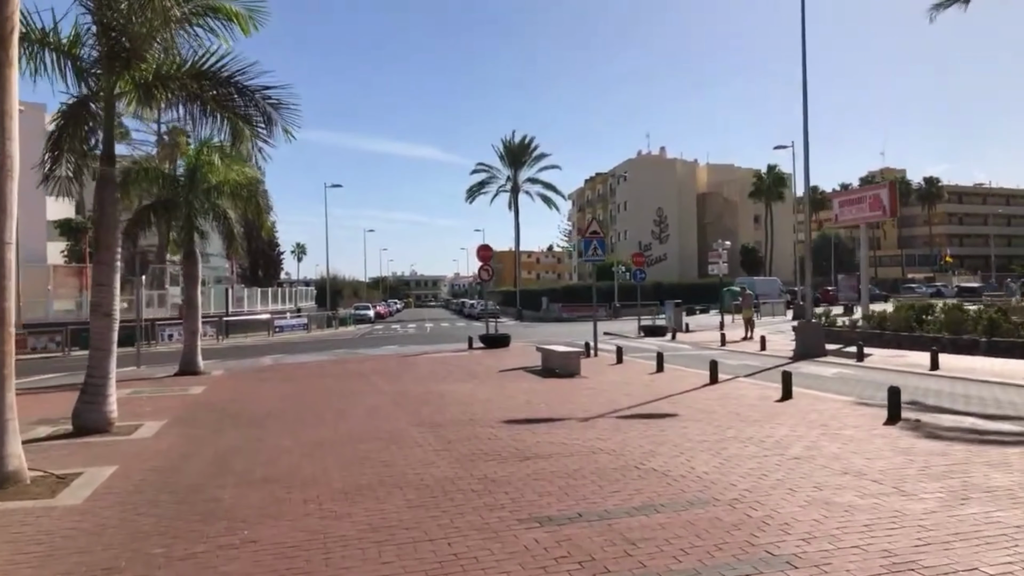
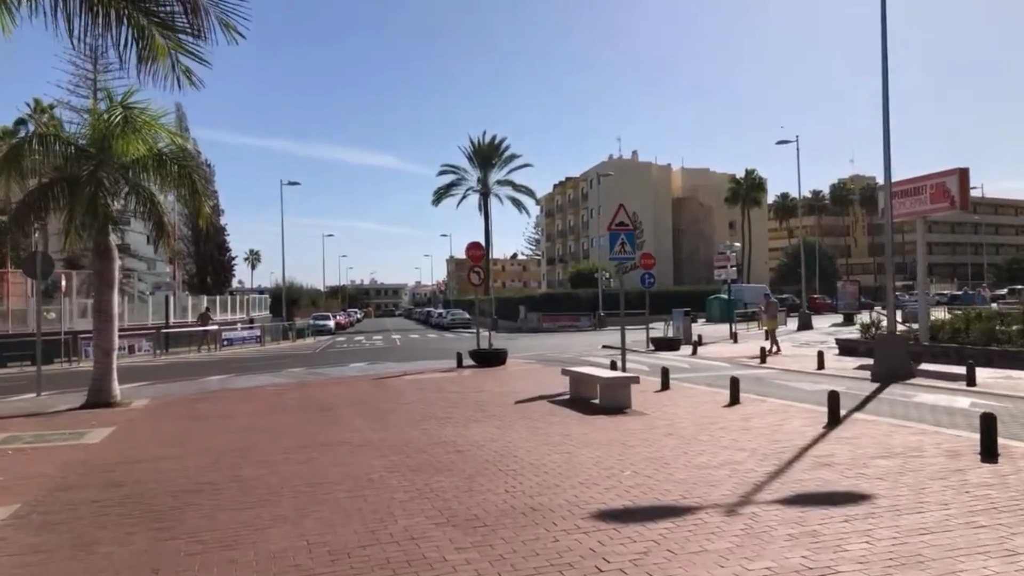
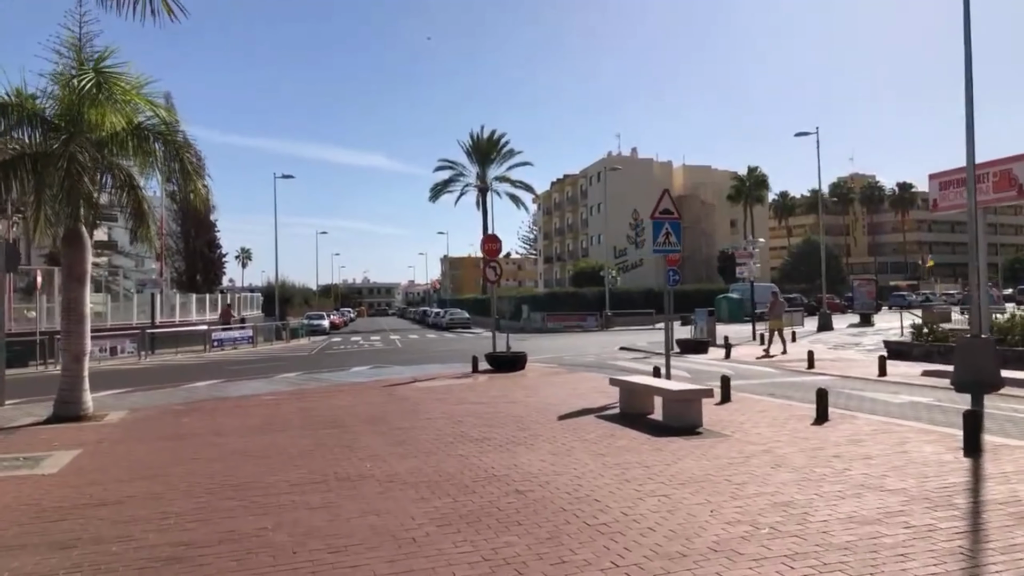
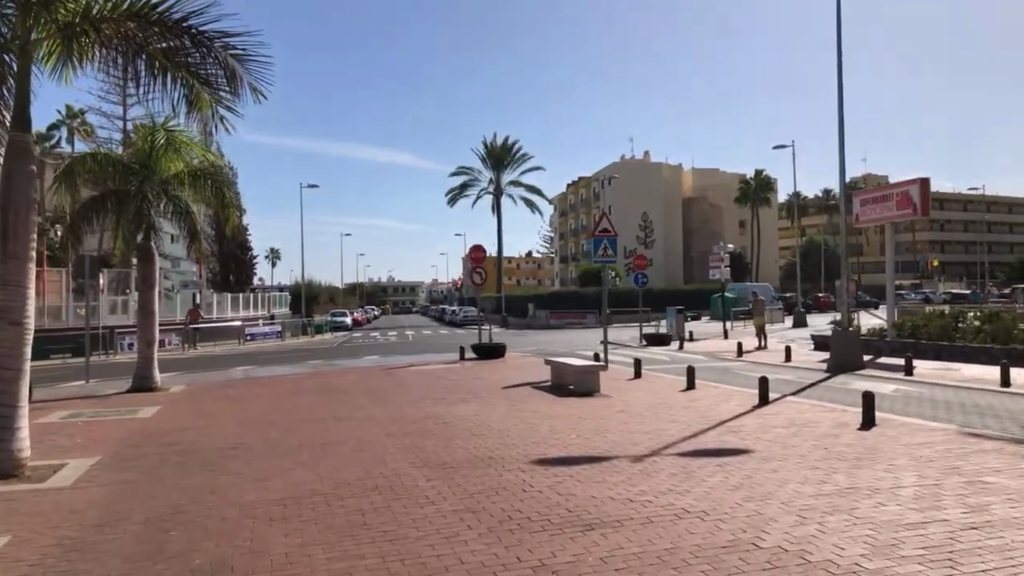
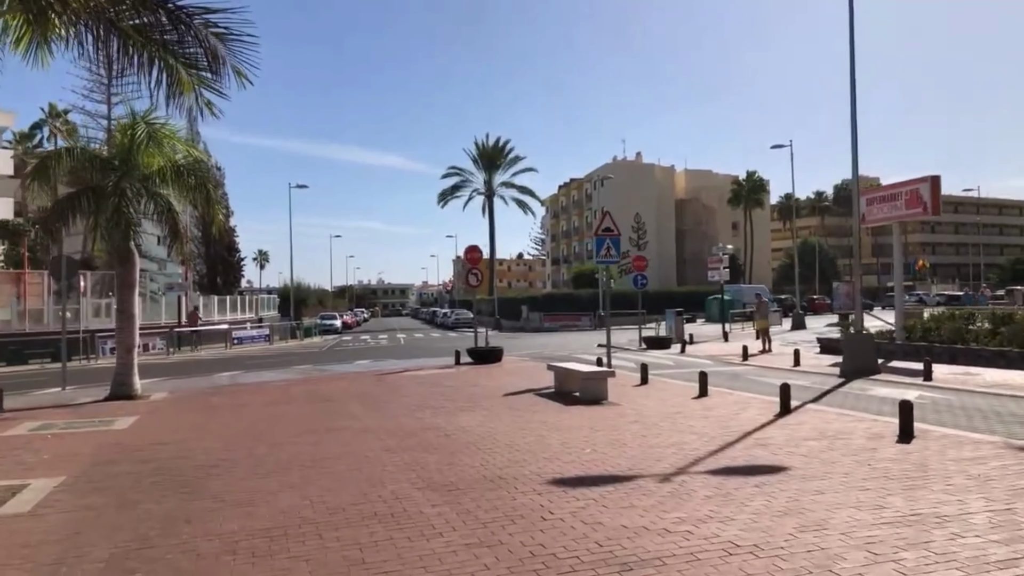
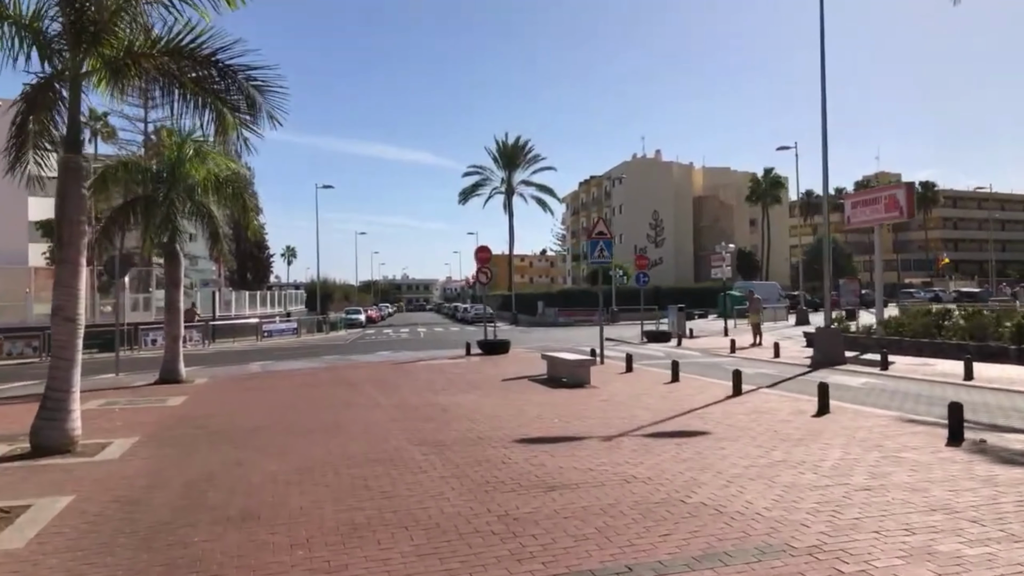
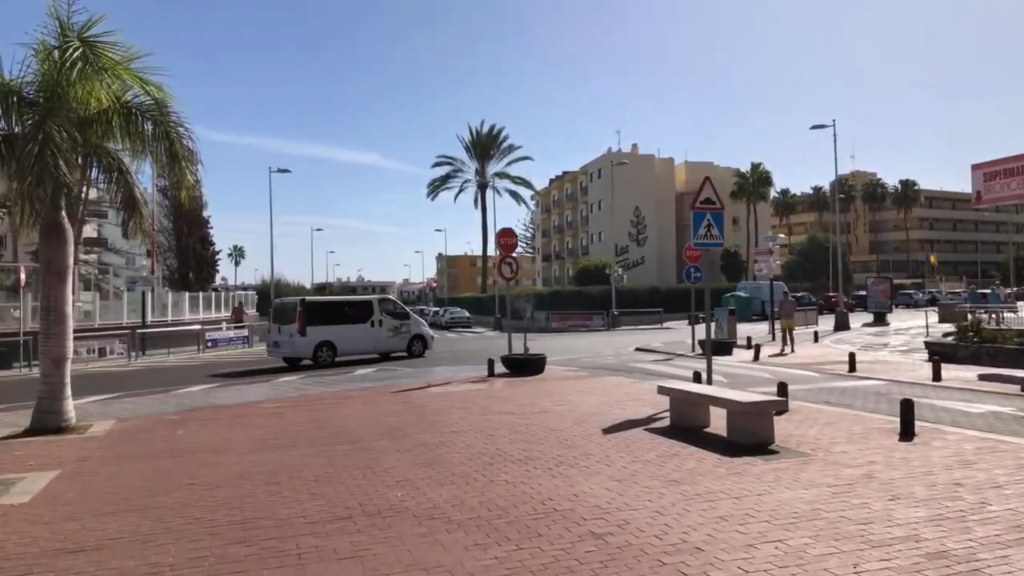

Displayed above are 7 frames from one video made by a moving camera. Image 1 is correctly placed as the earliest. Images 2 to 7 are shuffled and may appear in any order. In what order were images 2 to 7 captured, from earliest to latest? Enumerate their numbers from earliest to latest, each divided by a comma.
6, 4, 5, 2, 3, 7
